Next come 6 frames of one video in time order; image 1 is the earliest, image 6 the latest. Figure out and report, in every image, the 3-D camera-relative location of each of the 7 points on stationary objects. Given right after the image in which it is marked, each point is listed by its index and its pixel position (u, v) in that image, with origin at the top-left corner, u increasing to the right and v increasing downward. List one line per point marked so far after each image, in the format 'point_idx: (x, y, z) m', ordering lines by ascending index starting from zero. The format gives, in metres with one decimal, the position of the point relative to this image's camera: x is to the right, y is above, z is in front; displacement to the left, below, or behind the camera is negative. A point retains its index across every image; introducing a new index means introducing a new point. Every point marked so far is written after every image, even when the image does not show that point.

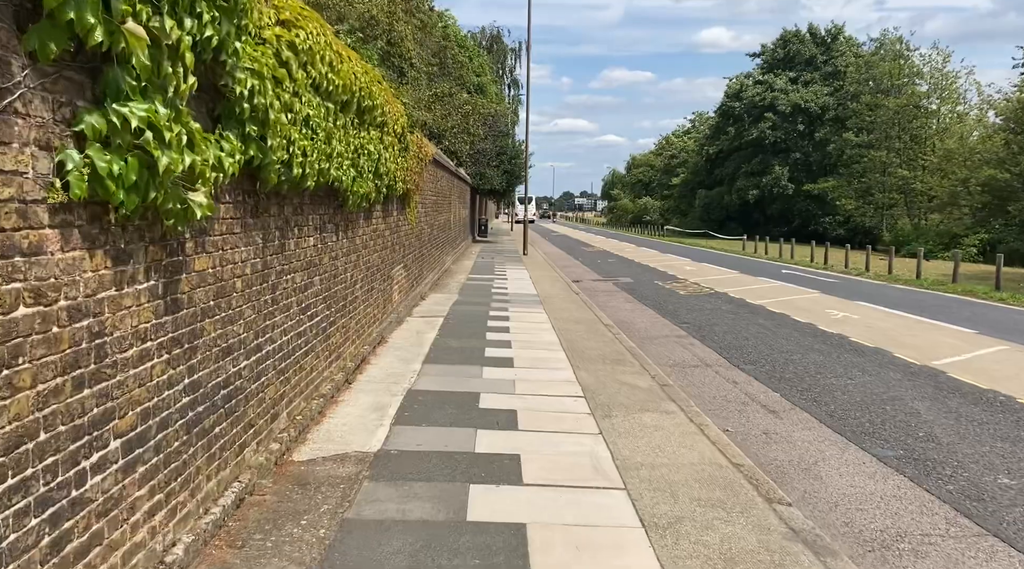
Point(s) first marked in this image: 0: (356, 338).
0: (-1.7, -0.6, +8.2) m
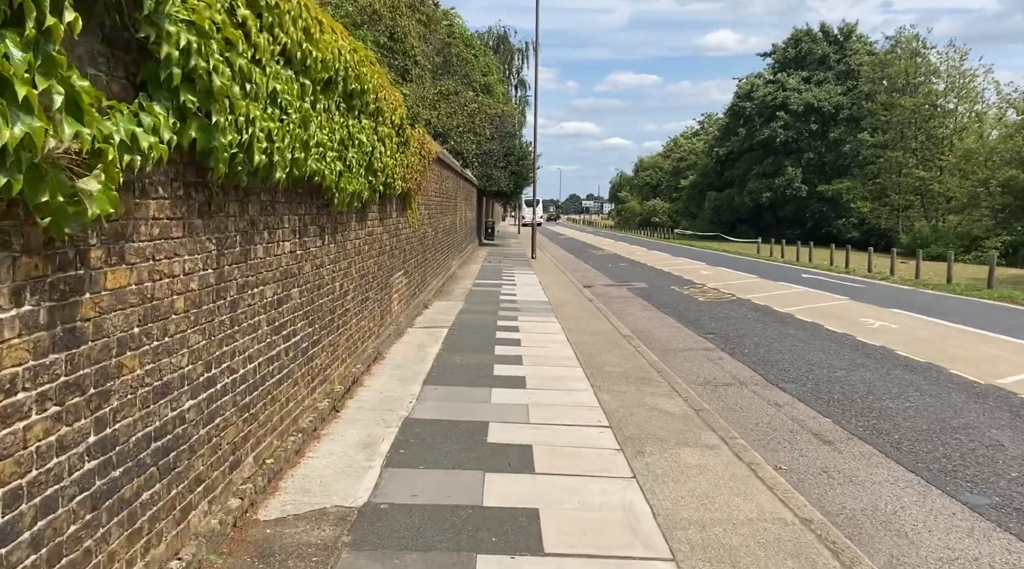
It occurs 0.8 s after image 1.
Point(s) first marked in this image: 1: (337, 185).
0: (-1.6, -0.7, +7.2) m
1: (-1.4, +0.8, +6.0) m
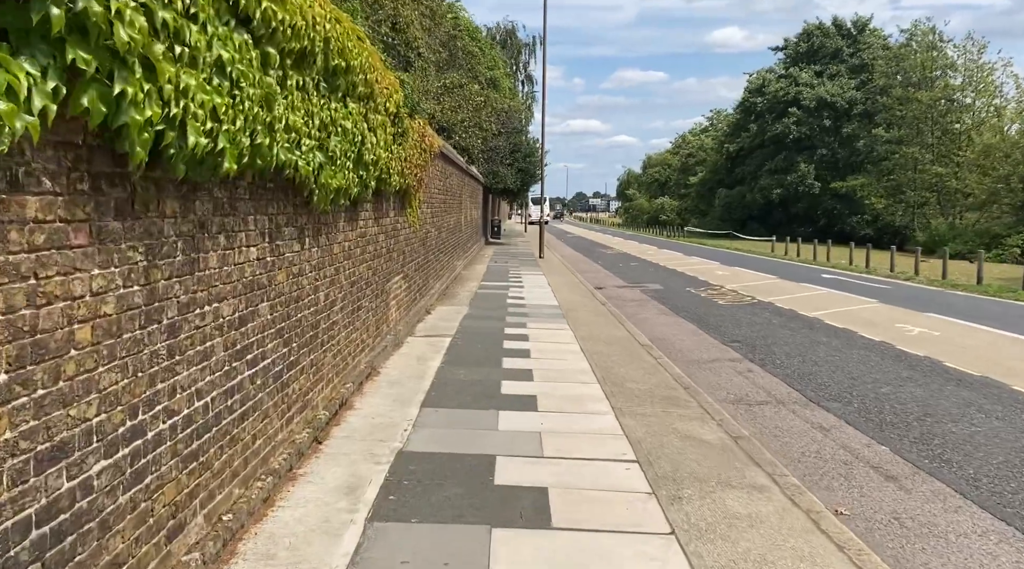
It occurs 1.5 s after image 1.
0: (-1.5, -0.8, +6.3) m
1: (-1.3, +0.7, +5.1) m
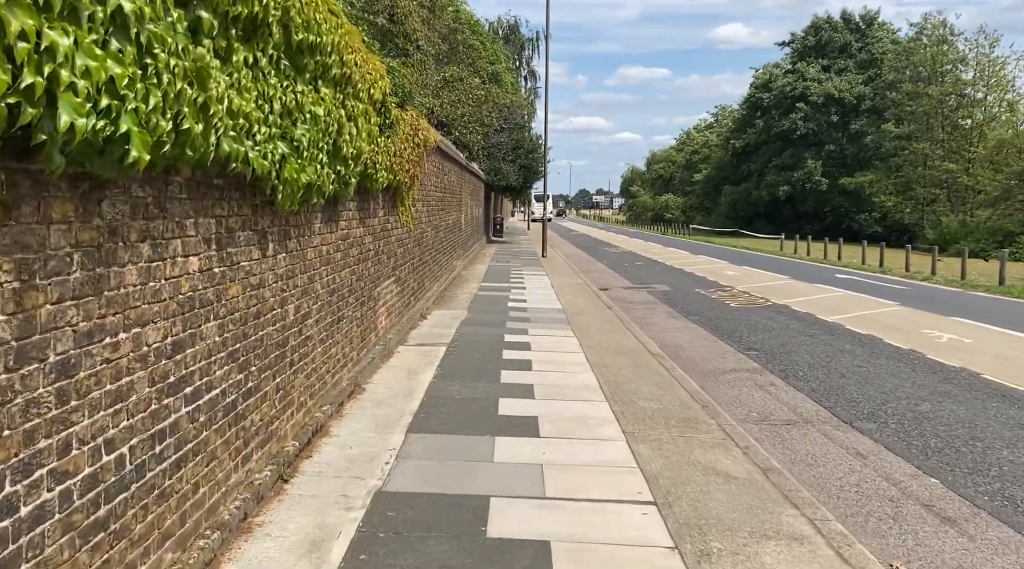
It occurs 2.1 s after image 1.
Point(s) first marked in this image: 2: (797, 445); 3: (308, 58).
0: (-1.5, -0.8, +5.6) m
1: (-1.3, +0.6, +4.4) m
2: (+2.4, -1.3, +6.4) m
3: (-1.2, +1.4, +4.6) m
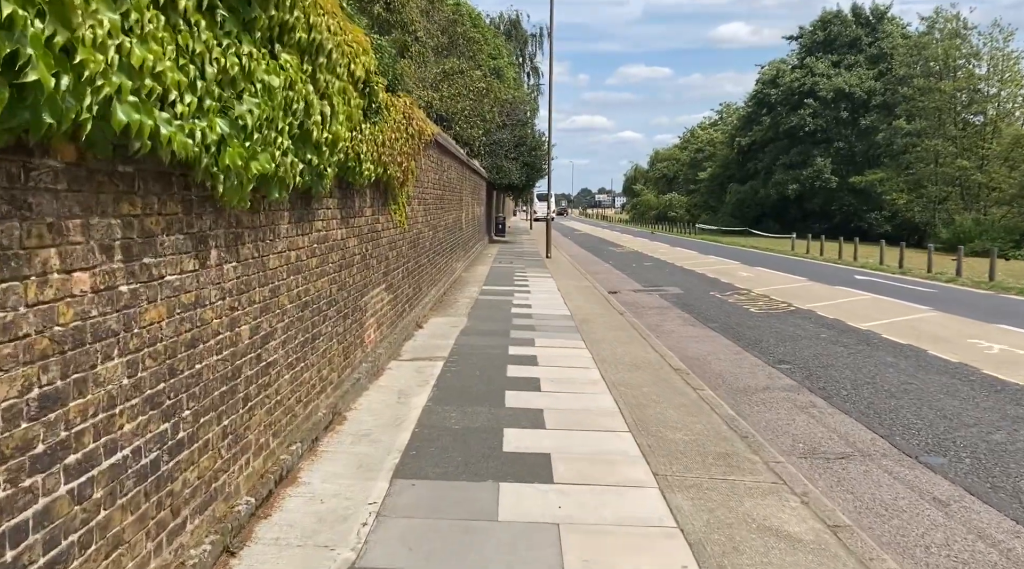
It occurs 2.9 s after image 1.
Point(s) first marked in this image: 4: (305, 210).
0: (-1.5, -0.9, +4.5) m
1: (-1.3, +0.5, +3.3) m
2: (+2.4, -1.4, +5.3) m
3: (-1.2, +1.3, +3.6) m
4: (-1.4, +0.5, +5.3) m
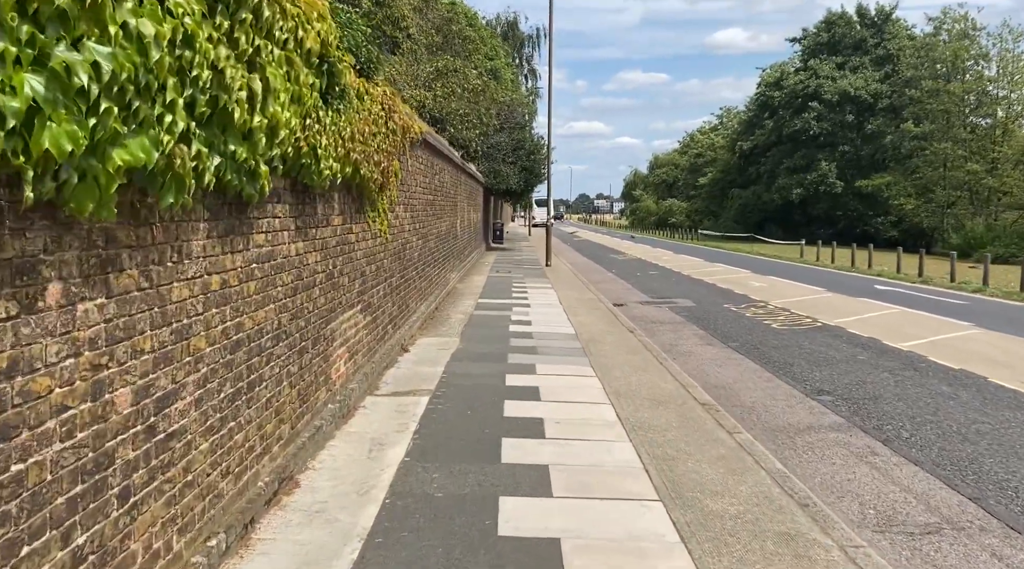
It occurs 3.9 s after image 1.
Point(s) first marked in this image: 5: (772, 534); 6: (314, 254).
0: (-1.5, -1.1, +3.2) m
1: (-1.3, +0.4, +2.0) m
2: (+2.4, -1.6, +4.0) m
3: (-1.2, +1.1, +2.3) m
4: (-1.5, +0.3, +4.0) m
5: (+1.5, -1.4, +4.3) m
6: (-1.5, +0.2, +5.7) m
